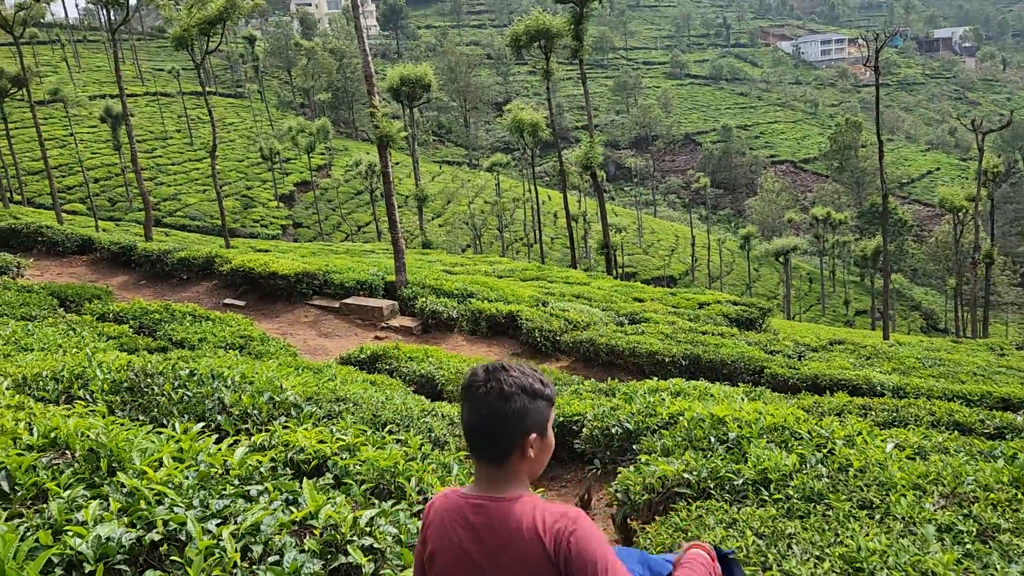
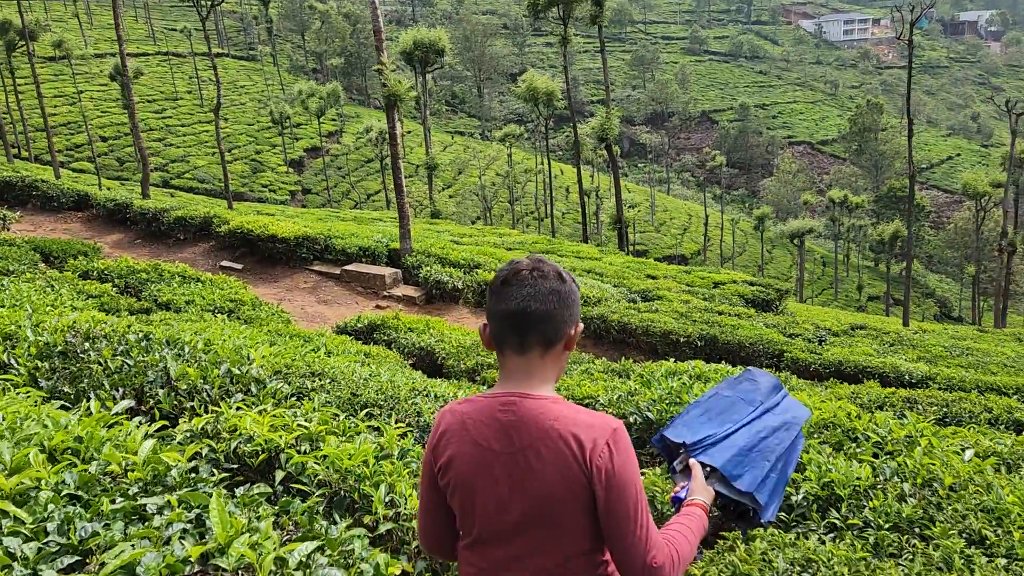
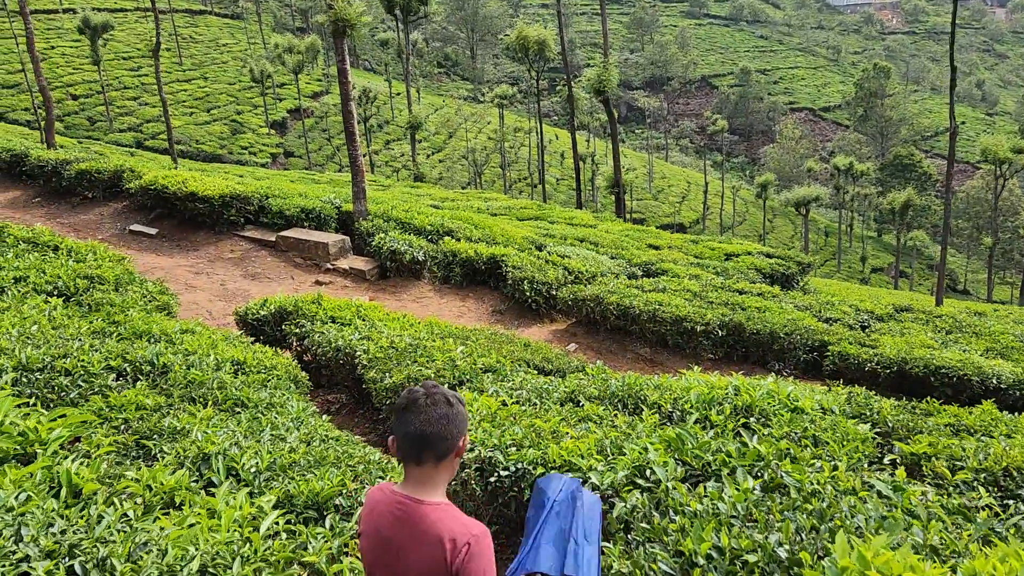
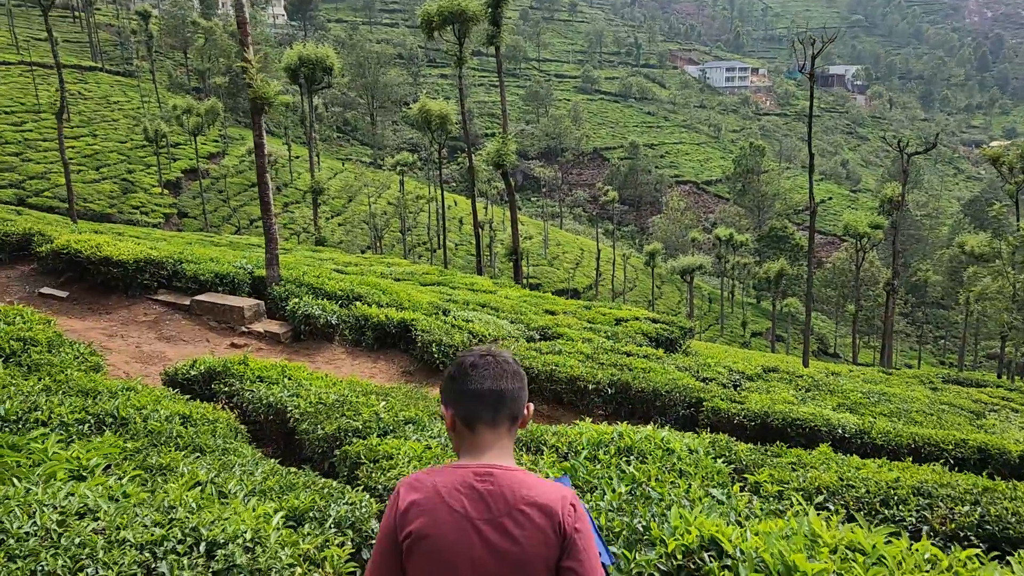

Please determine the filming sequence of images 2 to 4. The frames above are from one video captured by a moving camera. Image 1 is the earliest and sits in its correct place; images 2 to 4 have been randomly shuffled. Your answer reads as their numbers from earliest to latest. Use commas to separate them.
2, 4, 3
